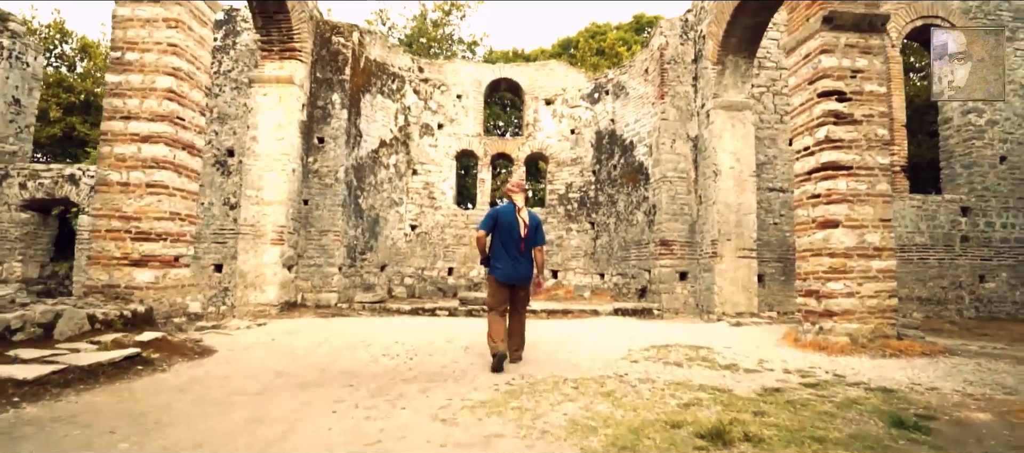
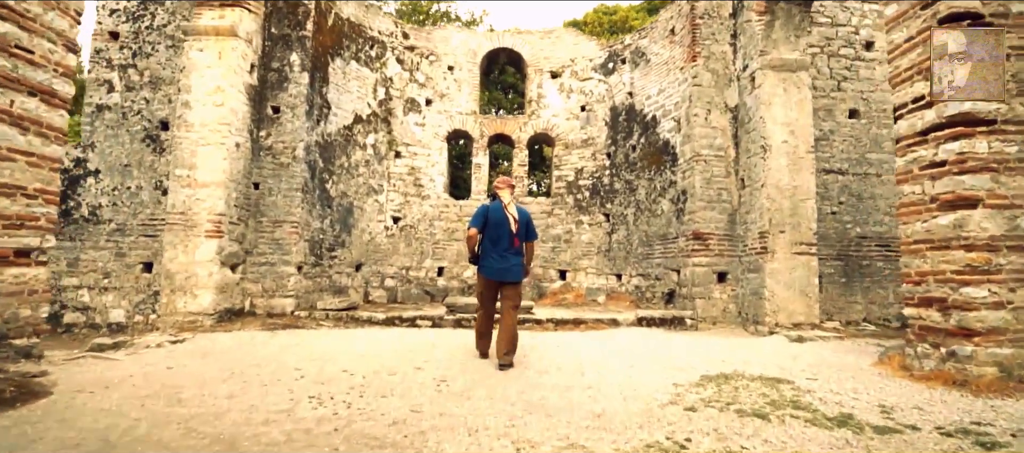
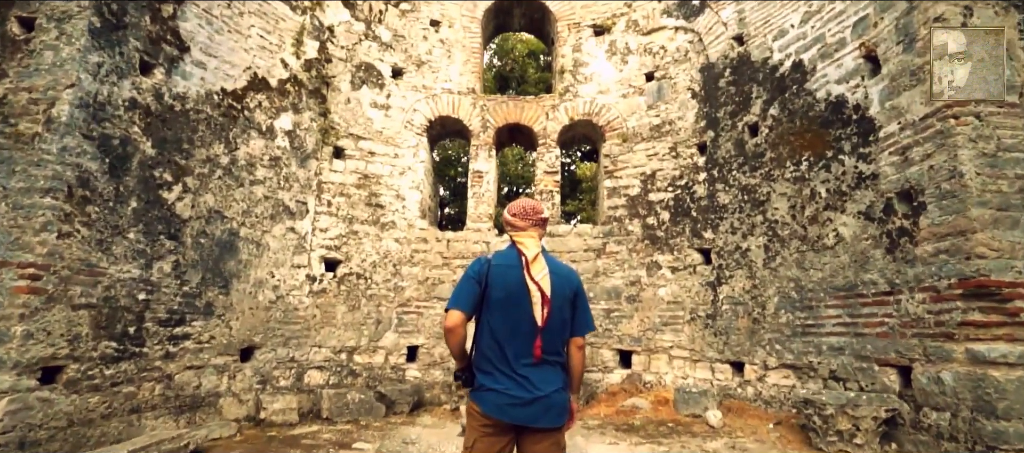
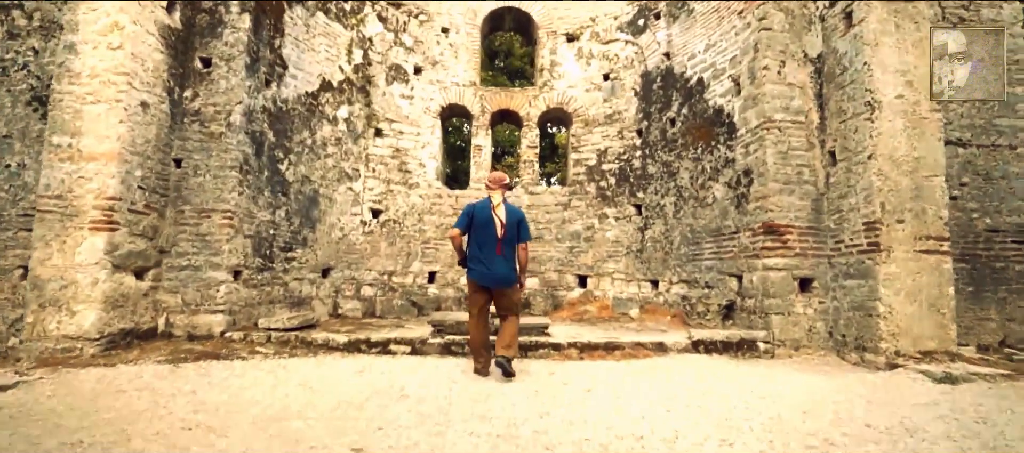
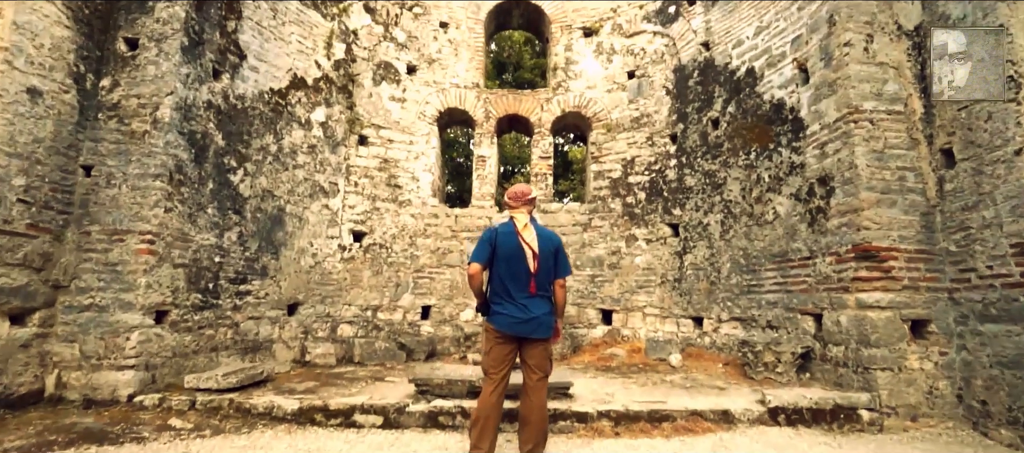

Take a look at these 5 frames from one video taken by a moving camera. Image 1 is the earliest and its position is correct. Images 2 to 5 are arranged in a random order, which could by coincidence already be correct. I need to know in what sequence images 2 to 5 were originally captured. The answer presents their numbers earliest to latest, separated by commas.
2, 4, 5, 3
